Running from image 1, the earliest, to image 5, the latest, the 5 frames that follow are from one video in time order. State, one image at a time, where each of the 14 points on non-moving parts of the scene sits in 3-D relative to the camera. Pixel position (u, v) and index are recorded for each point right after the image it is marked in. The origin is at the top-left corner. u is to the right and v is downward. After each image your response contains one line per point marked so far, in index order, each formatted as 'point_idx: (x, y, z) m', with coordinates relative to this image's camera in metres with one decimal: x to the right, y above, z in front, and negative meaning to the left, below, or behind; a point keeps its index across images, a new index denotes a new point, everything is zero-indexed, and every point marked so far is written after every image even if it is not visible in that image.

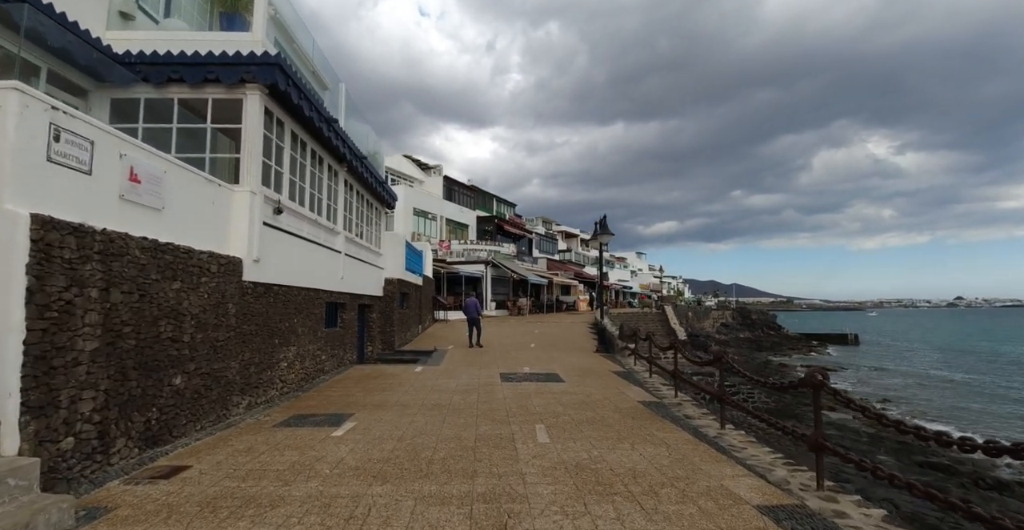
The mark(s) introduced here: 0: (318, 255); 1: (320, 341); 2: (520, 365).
0: (-4.2, +0.2, +9.3) m
1: (-4.2, -1.7, +9.4) m
2: (+0.2, -2.5, +10.8) m
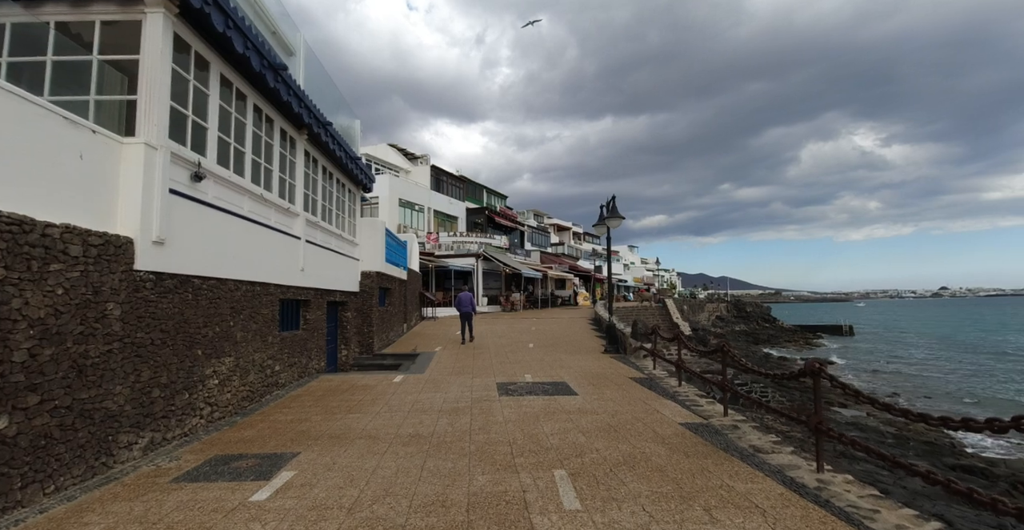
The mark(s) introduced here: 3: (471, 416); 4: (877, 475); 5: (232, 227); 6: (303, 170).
0: (-4.2, +0.4, +7.4) m
1: (-4.2, -1.5, +7.6) m
2: (+0.2, -2.2, +9.1) m
3: (-0.6, -2.1, +5.9) m
4: (+8.6, -4.9, +10.2) m
5: (-4.1, +0.6, +6.4) m
6: (-4.3, +2.0, +8.9) m
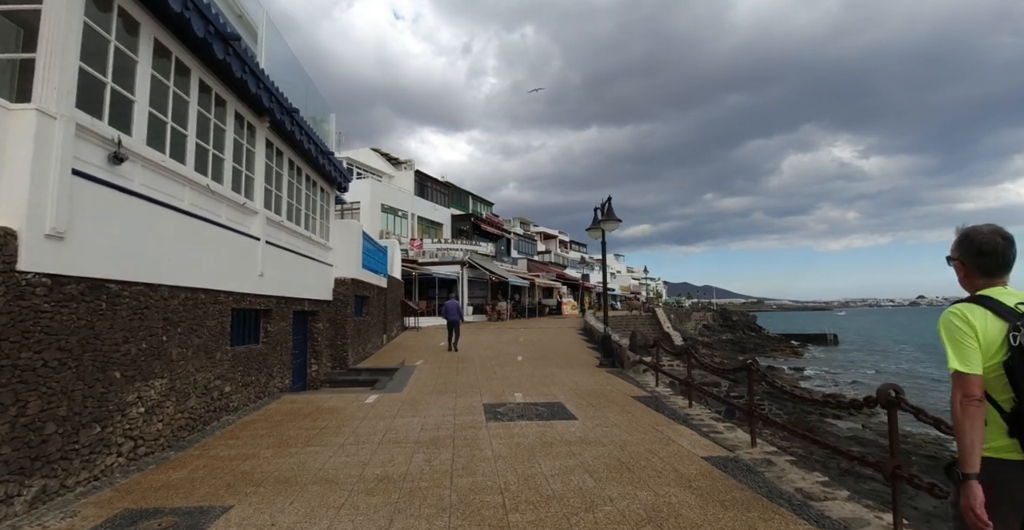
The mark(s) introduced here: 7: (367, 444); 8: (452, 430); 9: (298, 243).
0: (-4.4, +0.3, +6.3) m
1: (-4.4, -1.5, +6.5) m
2: (-0.1, -2.4, +8.1) m
3: (-0.7, -2.1, +4.9) m
4: (+8.3, -5.1, +9.5) m
5: (-4.3, +0.5, +5.4) m
6: (-4.5, +1.9, +7.9) m
7: (-1.7, -2.1, +5.2) m
8: (-0.8, -2.2, +5.7) m
9: (-4.7, +0.5, +9.5) m
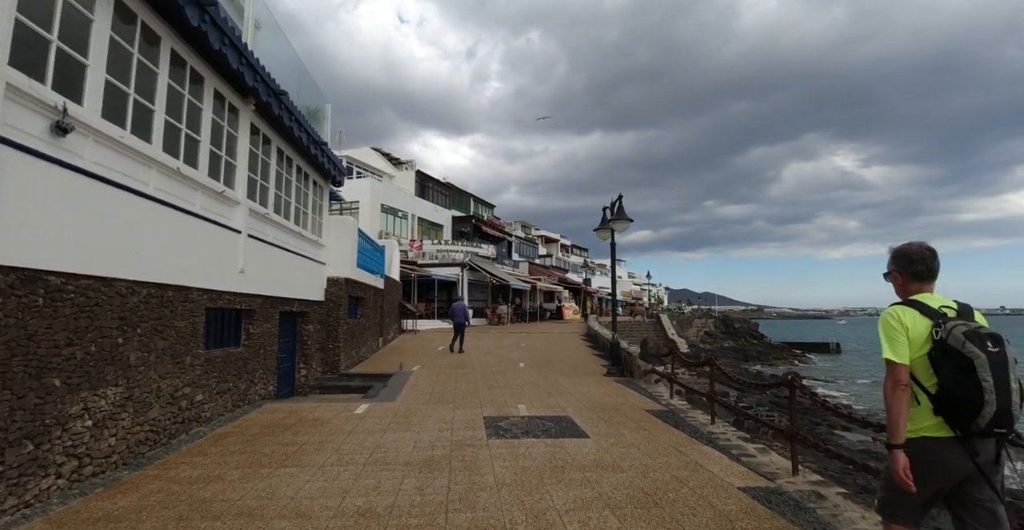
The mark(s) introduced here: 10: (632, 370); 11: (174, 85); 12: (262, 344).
0: (-4.3, +0.4, +5.7) m
1: (-4.3, -1.5, +5.8) m
2: (0.0, -2.3, +7.5) m
3: (-0.6, -2.1, +4.2) m
4: (+8.4, -5.2, +8.8) m
5: (-4.2, +0.6, +4.7) m
6: (-4.4, +2.0, +7.2) m
7: (-1.7, -2.1, +4.5) m
8: (-0.7, -2.1, +5.1) m
9: (-4.6, +0.5, +8.8) m
10: (+2.7, -2.4, +9.9) m
11: (-4.4, +2.3, +5.6) m
12: (-4.5, -1.4, +7.8) m
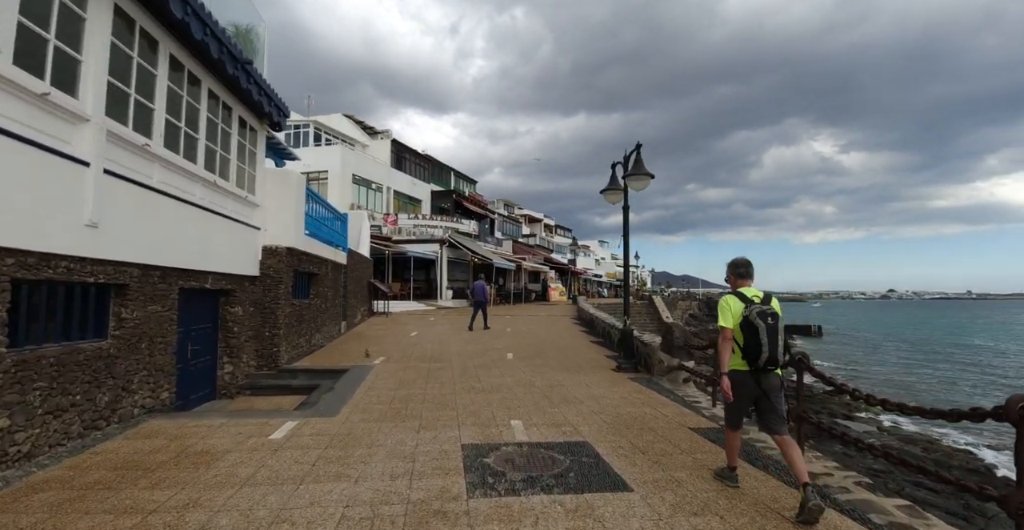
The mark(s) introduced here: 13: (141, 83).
0: (-4.3, +0.9, +3.3) m
1: (-4.3, -1.0, +3.5) m
2: (-0.1, -1.9, +5.4) m
3: (-0.6, -1.7, +2.1) m
4: (+8.1, -4.8, +7.2) m
5: (-4.1, +1.0, +2.3) m
6: (-4.5, +2.5, +4.8) m
7: (-1.7, -1.7, +2.4) m
8: (-0.7, -1.7, +2.9) m
9: (-4.7, +1.1, +6.4) m
10: (+2.5, -1.8, +8.0) m
11: (-4.4, +2.8, +3.1) m
12: (-4.6, -0.9, +5.5) m
13: (-4.7, +2.3, +5.6) m
